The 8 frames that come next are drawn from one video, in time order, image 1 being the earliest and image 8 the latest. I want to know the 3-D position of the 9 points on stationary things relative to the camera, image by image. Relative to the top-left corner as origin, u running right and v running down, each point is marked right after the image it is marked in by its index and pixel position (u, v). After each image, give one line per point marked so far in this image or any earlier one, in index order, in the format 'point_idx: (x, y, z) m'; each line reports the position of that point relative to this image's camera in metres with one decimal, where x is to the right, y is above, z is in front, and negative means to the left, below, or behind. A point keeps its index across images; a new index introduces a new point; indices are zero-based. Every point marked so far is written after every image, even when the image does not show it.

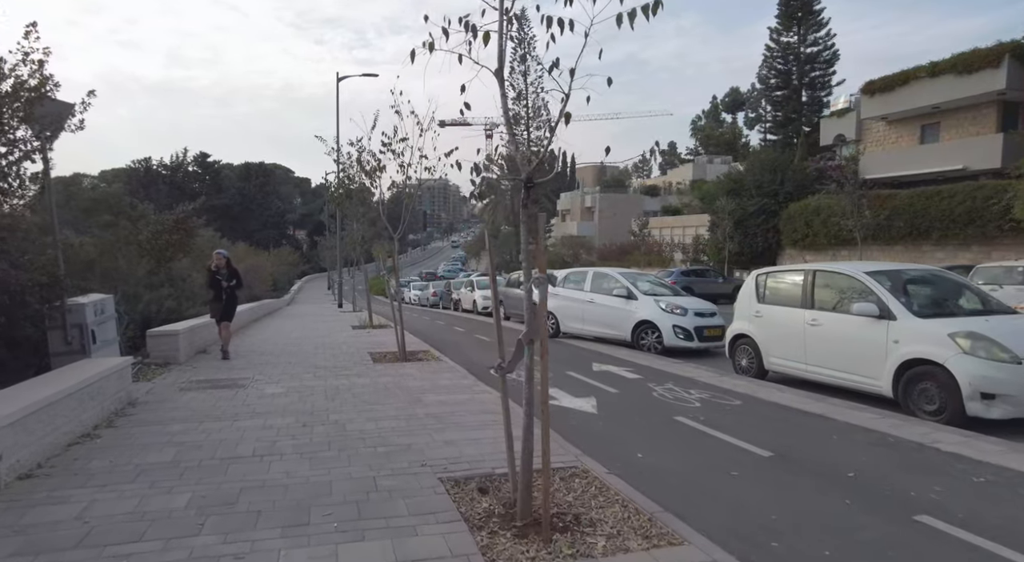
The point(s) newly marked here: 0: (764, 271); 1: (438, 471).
0: (+4.2, +0.2, +10.1) m
1: (-0.6, -1.6, +5.0) m
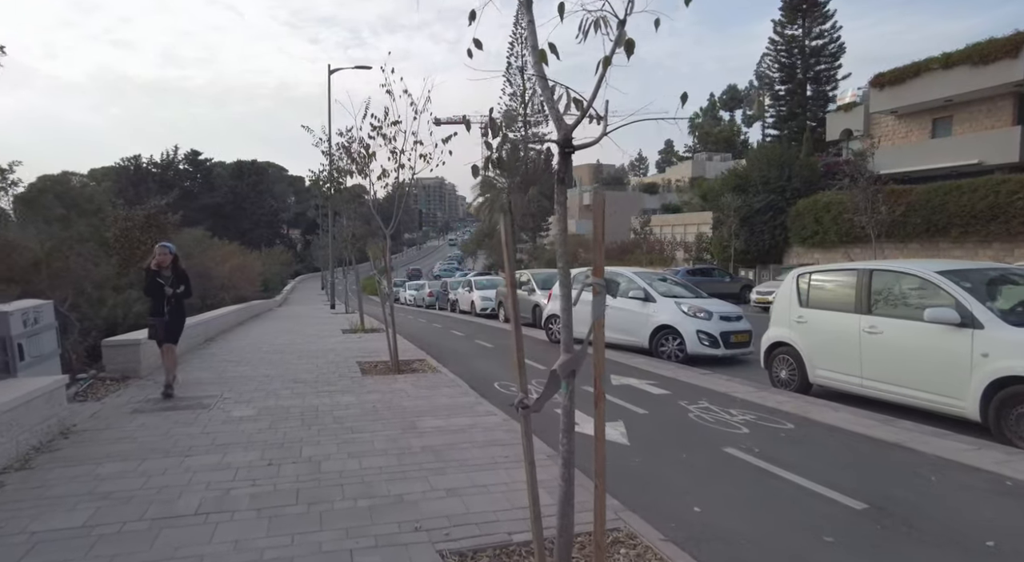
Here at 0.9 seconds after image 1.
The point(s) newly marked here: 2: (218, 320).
0: (+4.3, +0.1, +8.9) m
1: (-0.5, -1.6, +3.8) m
2: (-8.2, -1.1, +17.0) m
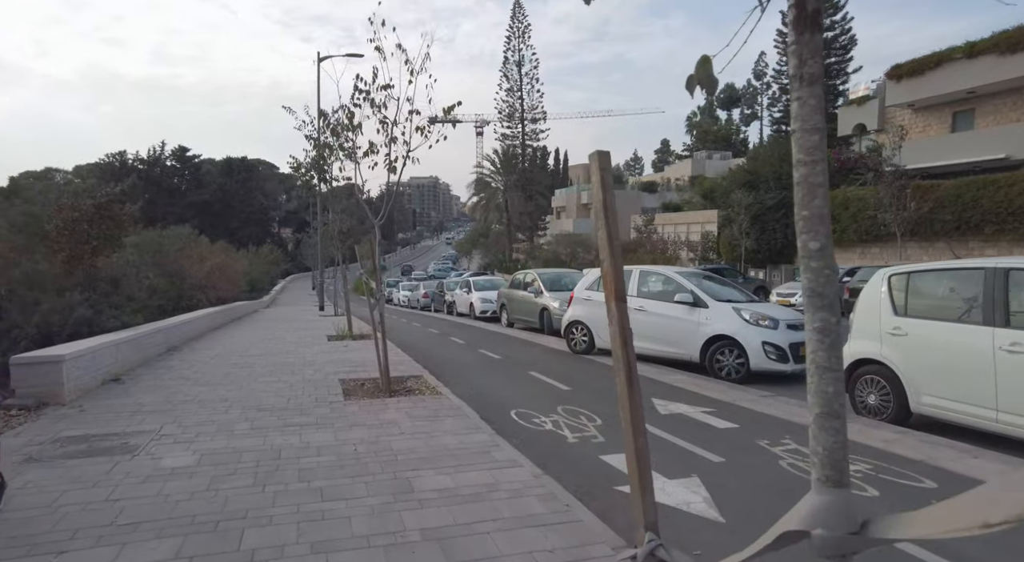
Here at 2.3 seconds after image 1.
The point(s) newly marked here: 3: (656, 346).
0: (+4.6, +0.1, +7.1) m
1: (-0.2, -1.6, +1.9) m
2: (-8.0, -1.1, +15.1) m
3: (+2.7, -1.1, +10.6) m
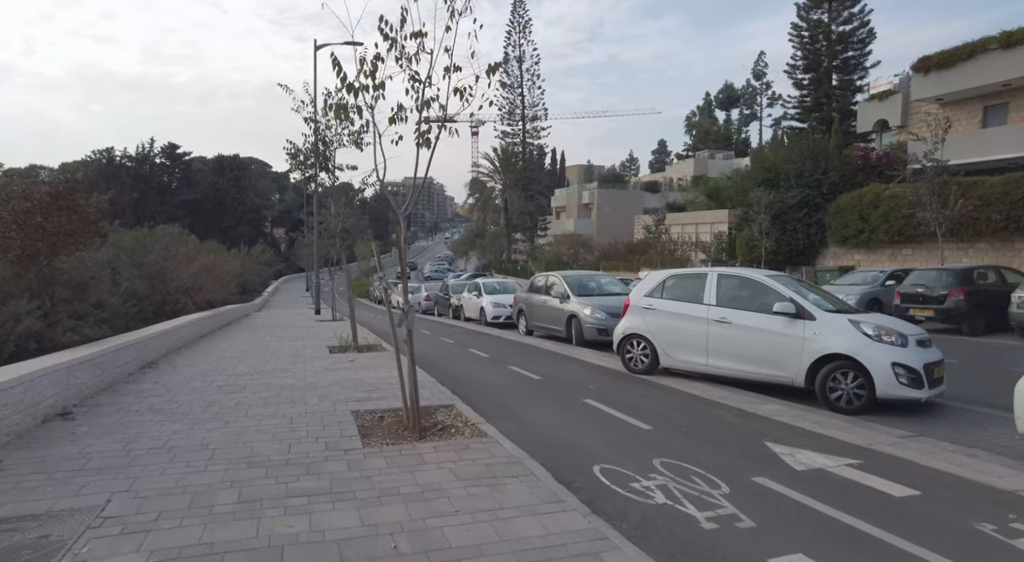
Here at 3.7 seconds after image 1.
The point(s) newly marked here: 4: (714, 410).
0: (+5.3, 0.0, +5.2) m
1: (+0.6, -1.7, 0.0) m
2: (-7.4, -1.2, +13.1) m
3: (+3.4, -1.2, +8.7) m
4: (+2.6, -1.6, +7.7) m
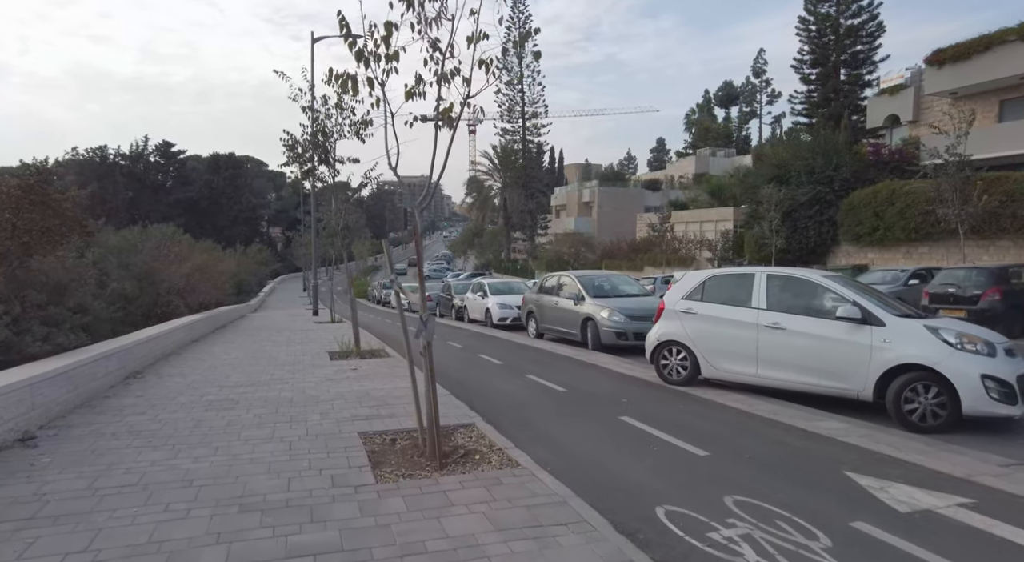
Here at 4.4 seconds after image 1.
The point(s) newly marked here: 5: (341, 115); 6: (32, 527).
0: (+5.6, 0.0, +4.4) m
1: (+1.0, -1.7, -0.9) m
2: (-7.1, -1.2, +12.1) m
3: (+3.7, -1.2, +7.8) m
4: (+2.9, -1.6, +6.8) m
5: (-3.5, +3.5, +12.6) m
6: (-3.2, -1.6, +4.0) m
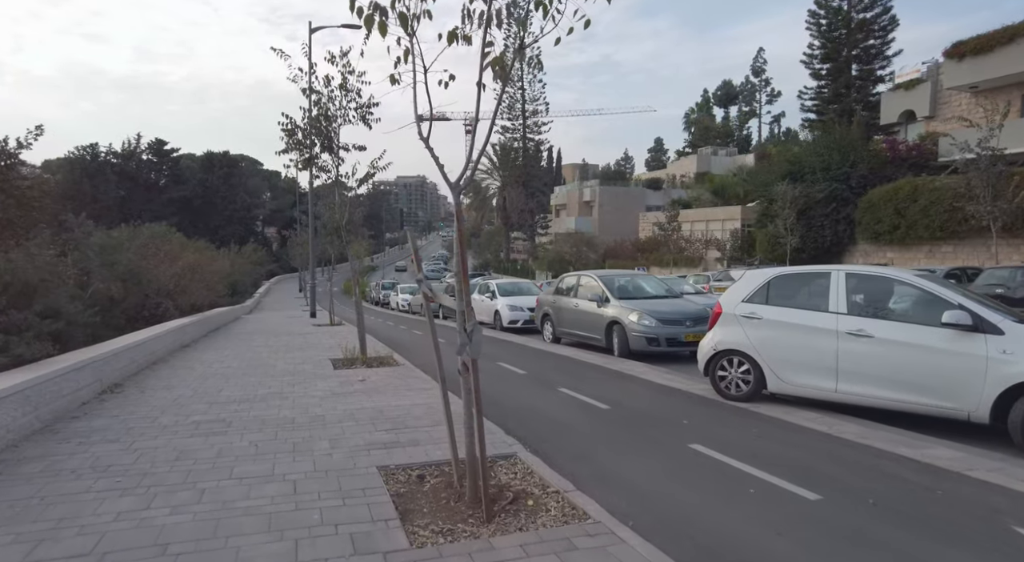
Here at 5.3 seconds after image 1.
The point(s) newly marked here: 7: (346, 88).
0: (+6.1, 0.0, +3.2) m
1: (+1.5, -1.7, -2.1) m
2: (-6.7, -1.2, +10.9) m
3: (+4.2, -1.2, +6.6) m
4: (+3.4, -1.6, +5.6) m
5: (-3.1, +3.5, +11.4) m
6: (-2.7, -1.6, +2.8) m
7: (-3.1, +3.6, +11.3) m
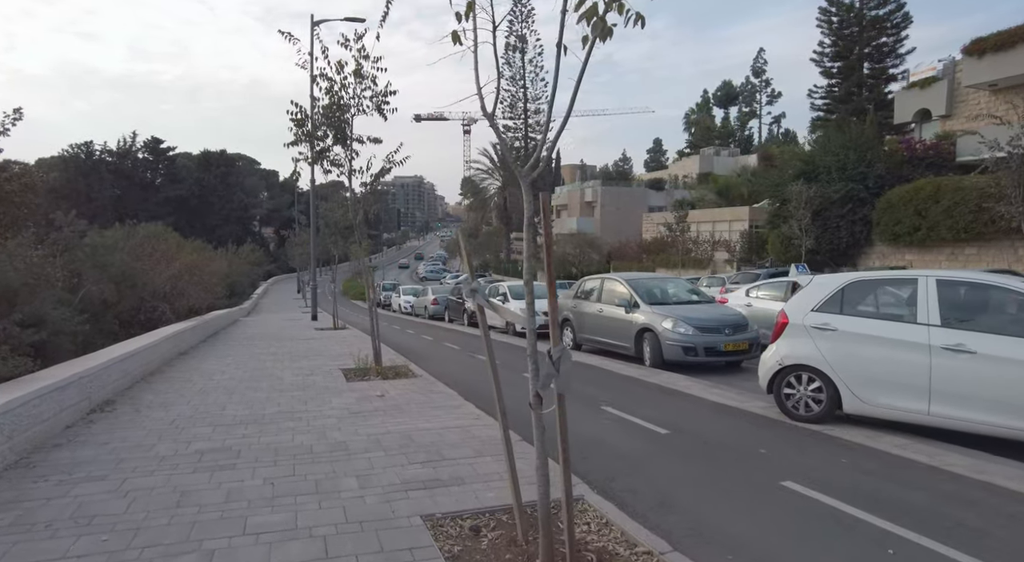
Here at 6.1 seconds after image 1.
0: (+6.7, -0.1, +2.3) m
1: (+2.1, -1.8, -3.0) m
2: (-6.2, -1.3, +9.9) m
3: (+4.7, -1.3, +5.7) m
4: (+3.9, -1.7, +4.7) m
5: (-2.6, +3.4, +10.4) m
6: (-2.1, -1.7, +1.8) m
7: (-2.6, +3.5, +10.4) m
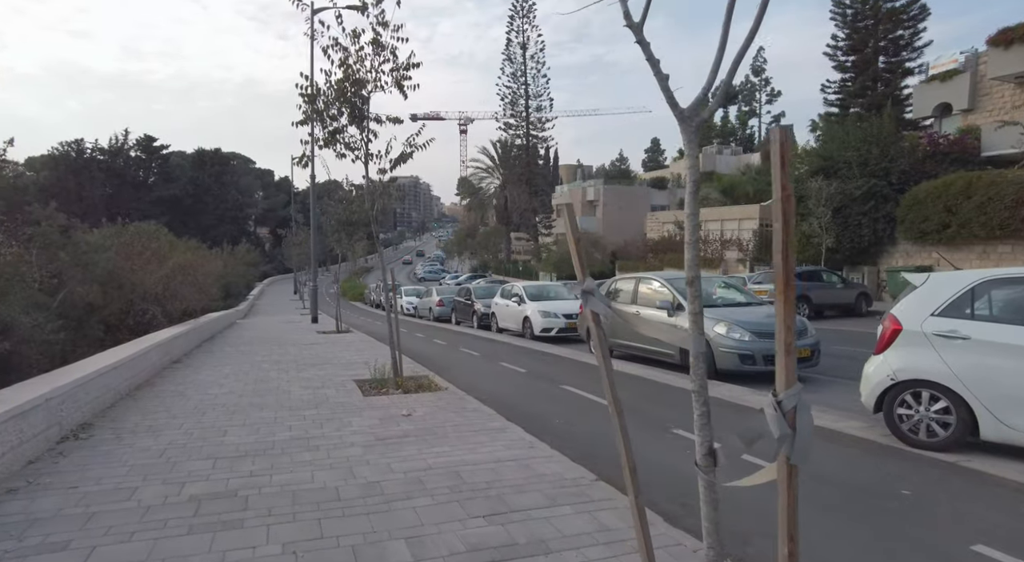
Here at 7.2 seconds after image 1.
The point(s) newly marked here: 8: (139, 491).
0: (+7.3, 0.0, +1.1) m
1: (+2.8, -1.8, -4.3) m
2: (-5.6, -1.3, +8.6) m
3: (+5.3, -1.3, +4.5) m
4: (+4.5, -1.7, +3.4) m
5: (-2.0, +3.4, +9.1) m
6: (-1.5, -1.7, +0.5) m
7: (-2.0, +3.5, +9.1) m
8: (-3.0, -1.7, +4.9) m
